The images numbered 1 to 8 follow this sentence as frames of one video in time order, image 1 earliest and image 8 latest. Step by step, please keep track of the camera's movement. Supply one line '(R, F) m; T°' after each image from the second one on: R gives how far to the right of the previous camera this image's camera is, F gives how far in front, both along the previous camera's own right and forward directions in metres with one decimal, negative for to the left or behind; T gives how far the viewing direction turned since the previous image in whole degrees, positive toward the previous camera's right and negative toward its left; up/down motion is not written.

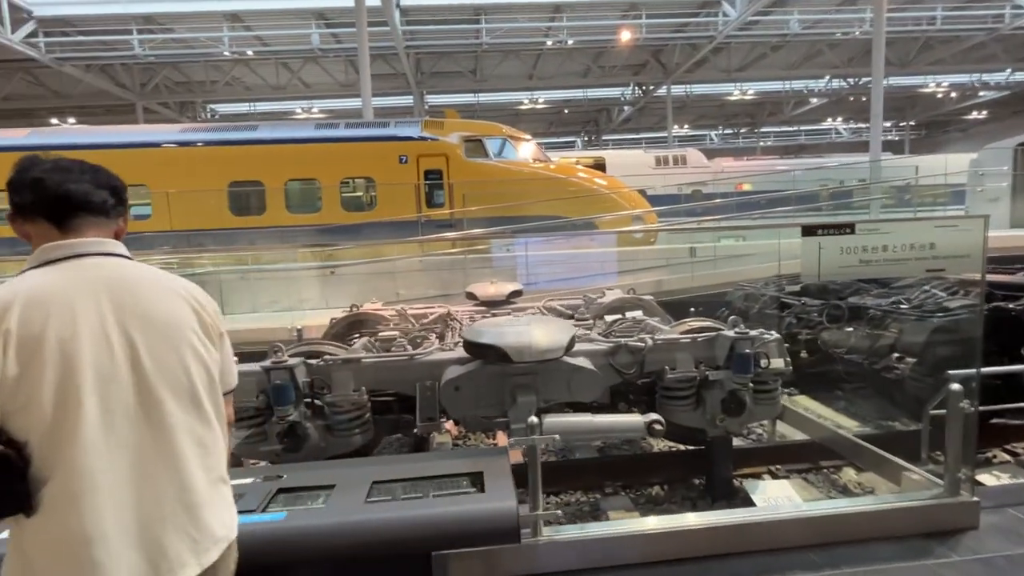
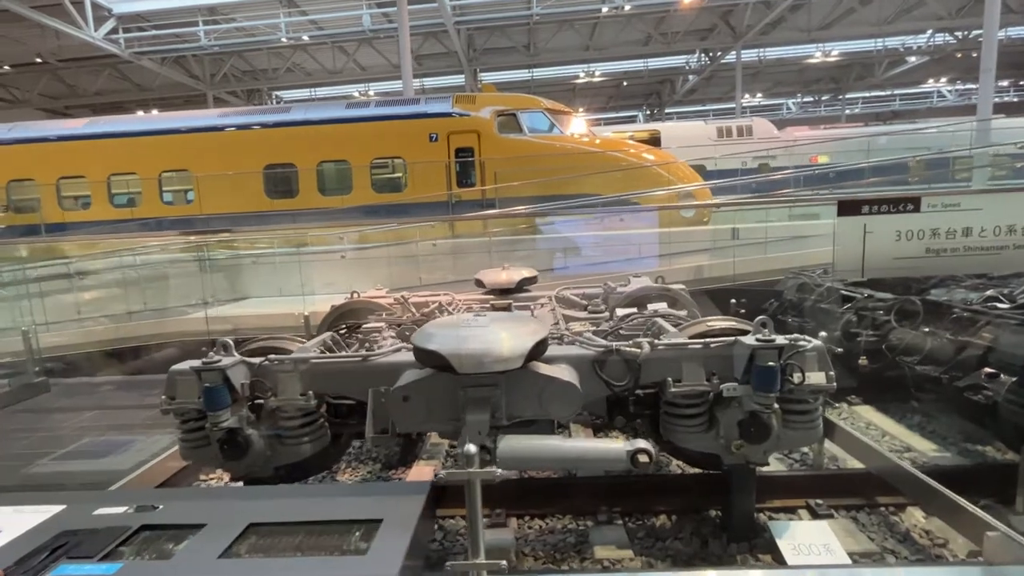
(+0.5, +0.5) m; -7°
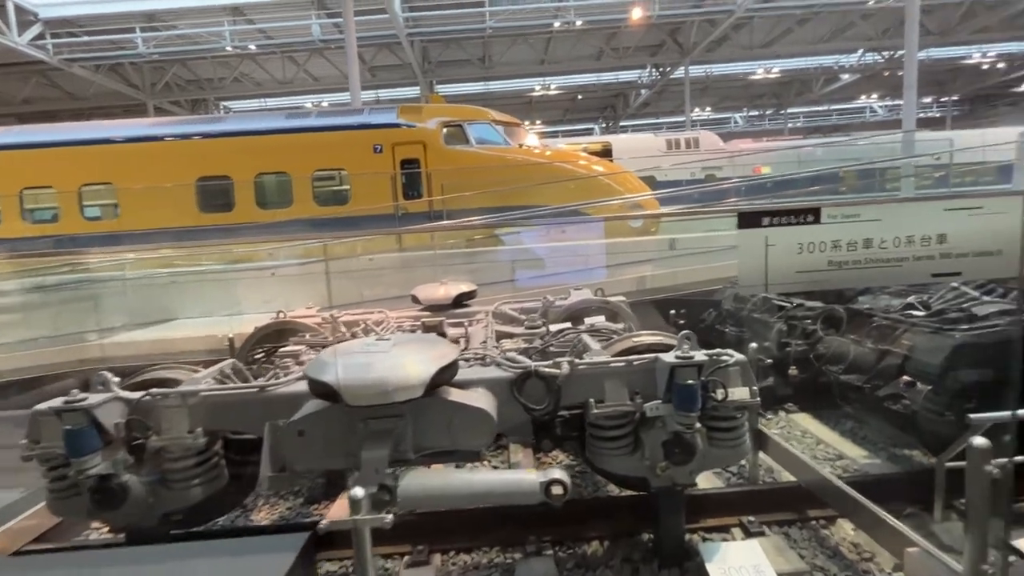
(+0.2, +0.1) m; +4°
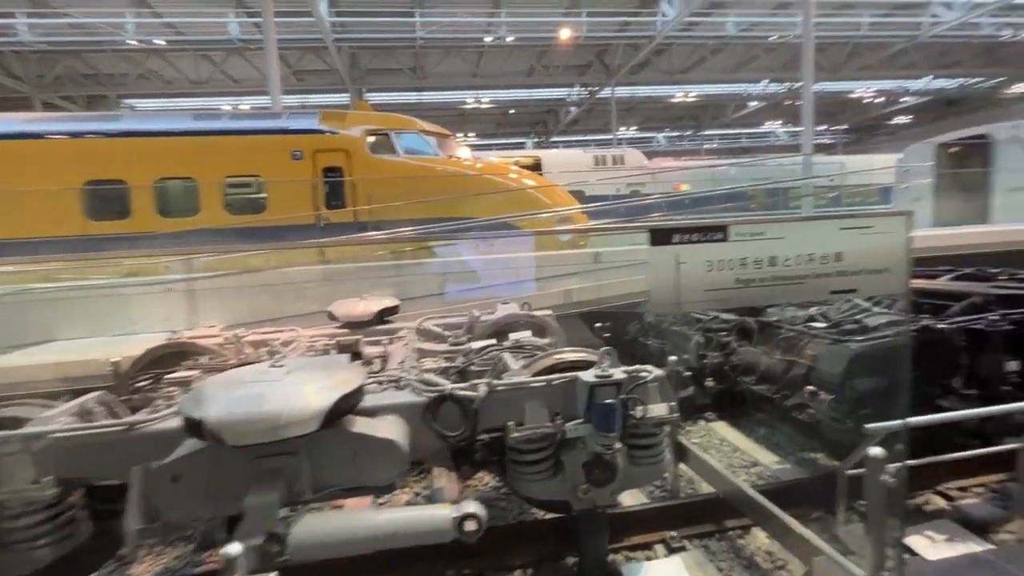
(+0.1, +0.1) m; +8°
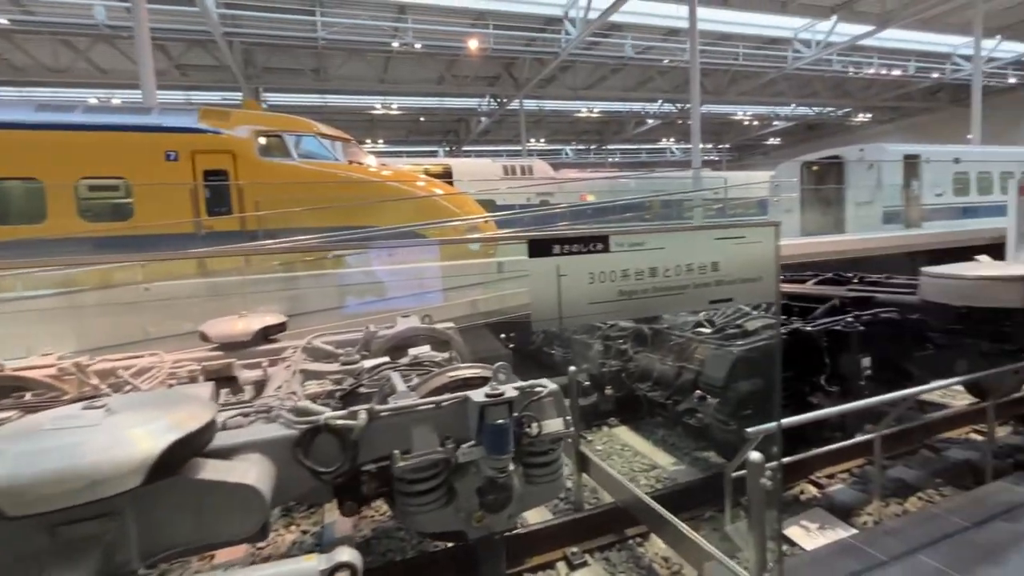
(+0.1, +0.1) m; +10°
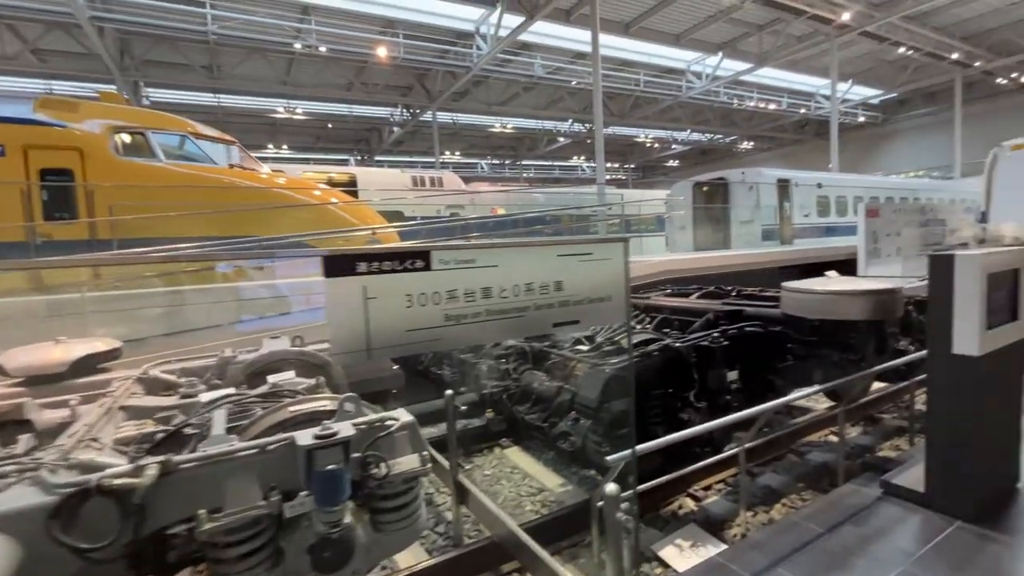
(+0.3, +0.2) m; +10°
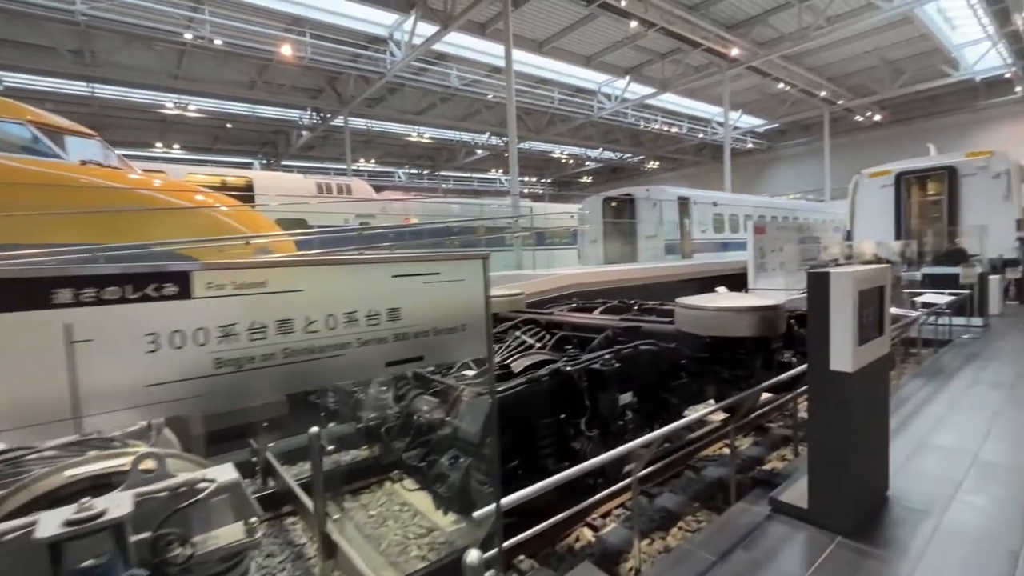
(+0.2, +0.3) m; +9°
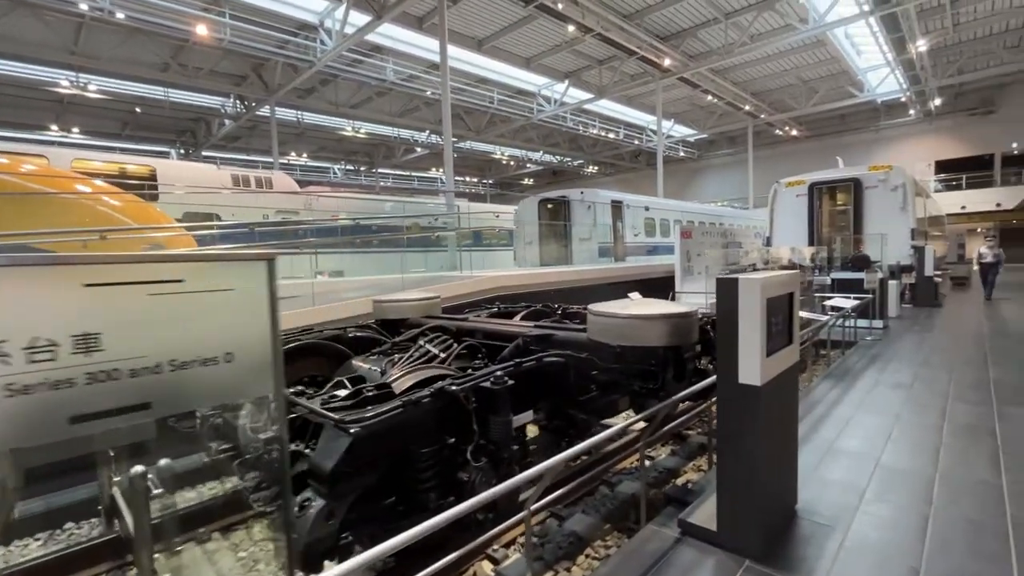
(+0.3, +0.3) m; +7°
